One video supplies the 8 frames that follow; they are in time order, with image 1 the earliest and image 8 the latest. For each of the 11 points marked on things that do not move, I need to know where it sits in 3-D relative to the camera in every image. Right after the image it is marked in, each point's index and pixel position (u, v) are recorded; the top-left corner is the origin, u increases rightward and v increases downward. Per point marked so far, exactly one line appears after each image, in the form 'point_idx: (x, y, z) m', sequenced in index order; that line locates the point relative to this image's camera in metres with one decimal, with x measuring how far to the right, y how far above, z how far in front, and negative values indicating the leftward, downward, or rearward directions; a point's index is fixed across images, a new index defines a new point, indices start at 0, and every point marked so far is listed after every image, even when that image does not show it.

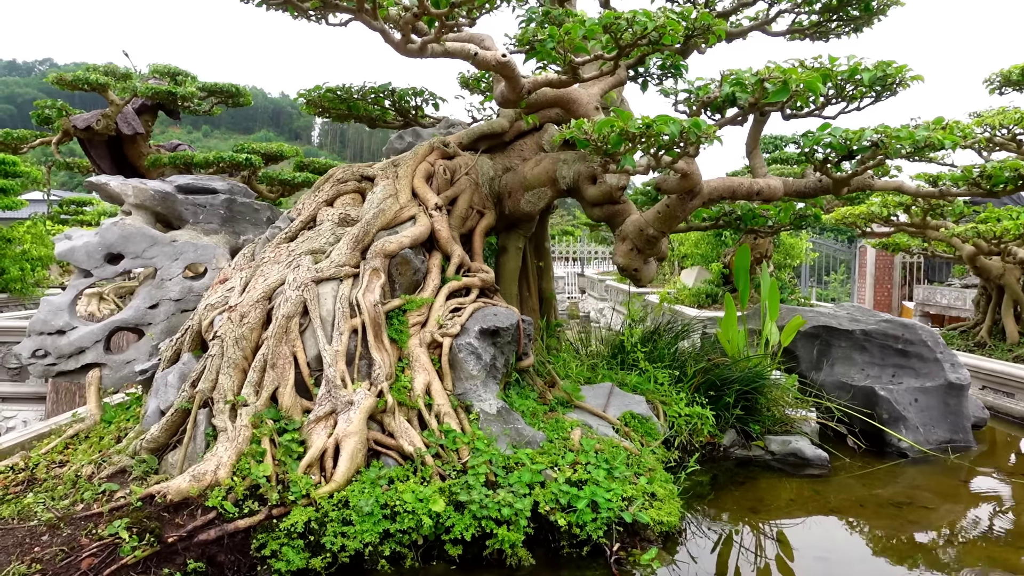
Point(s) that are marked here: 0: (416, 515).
0: (-0.5, -1.2, +3.9) m
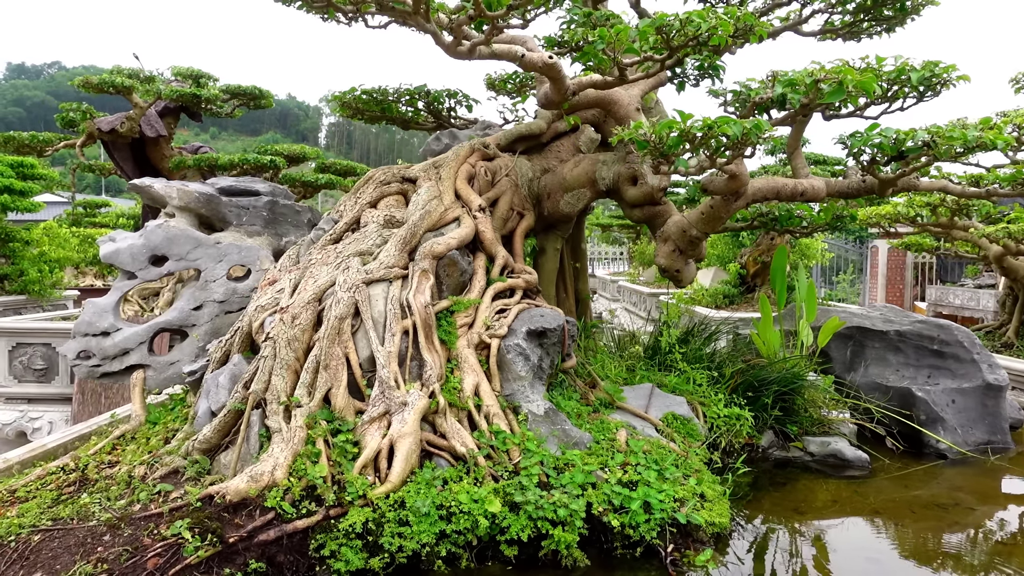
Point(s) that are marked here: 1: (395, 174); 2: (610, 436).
0: (-0.2, -1.2, +3.9) m
1: (-0.9, +0.9, +5.6) m
2: (+0.7, -1.0, +4.9) m
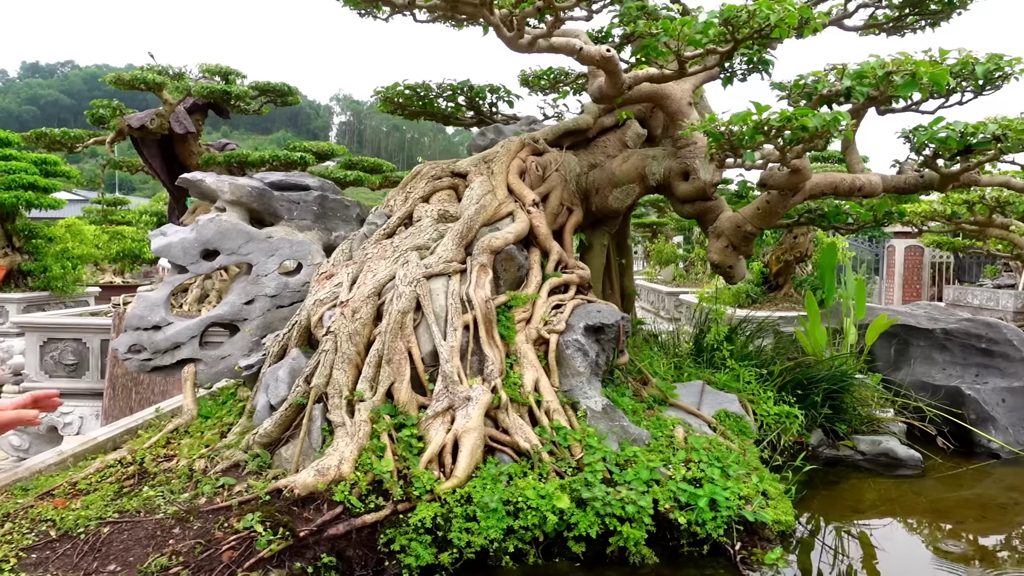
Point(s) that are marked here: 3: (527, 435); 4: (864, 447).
0: (+0.1, -1.2, +3.8) m
1: (-0.5, +0.9, +5.6) m
2: (+1.0, -1.0, +4.8) m
3: (+0.1, -0.9, +4.2) m
4: (+2.9, -1.3, +5.9) m
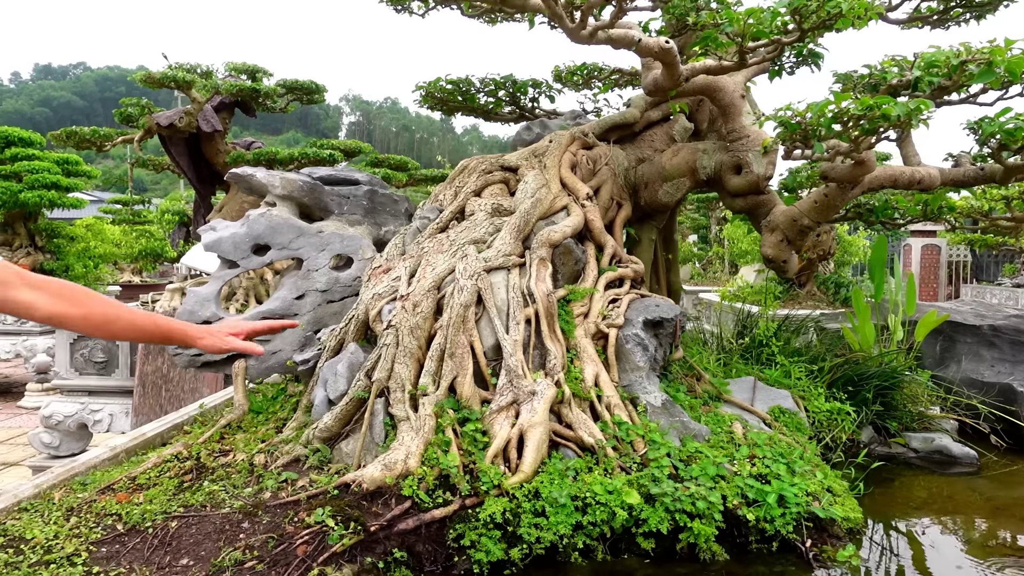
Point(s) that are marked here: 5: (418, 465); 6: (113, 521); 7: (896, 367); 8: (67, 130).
0: (+0.5, -1.1, +3.8) m
1: (-0.1, +1.0, +5.5) m
2: (+1.4, -0.9, +4.8) m
3: (+0.5, -0.8, +4.2) m
4: (+3.3, -1.3, +5.8) m
5: (-0.5, -0.9, +3.9) m
6: (-2.2, -1.3, +3.9) m
7: (+3.3, -0.7, +6.1) m
8: (-7.6, +2.7, +12.2) m
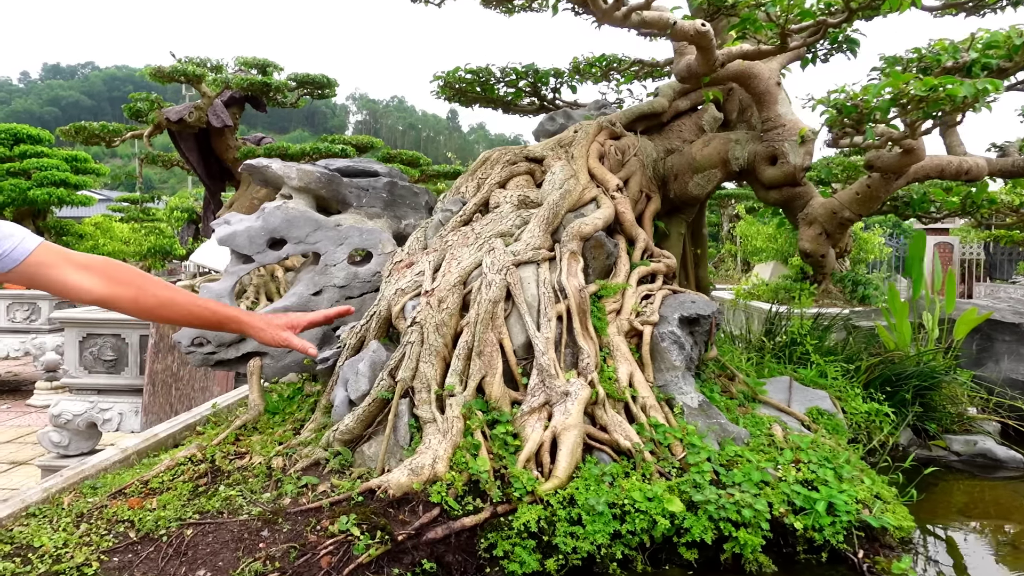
0: (+0.7, -1.1, +3.6) m
1: (+0.1, +1.0, +5.3) m
2: (+1.6, -0.9, +4.5) m
3: (+0.6, -0.8, +3.9) m
4: (+3.5, -1.2, +5.6) m
5: (-0.3, -0.9, +3.6) m
6: (-2.0, -1.2, +3.7) m
7: (+3.5, -0.6, +5.9) m
8: (-7.3, +2.7, +12.1) m
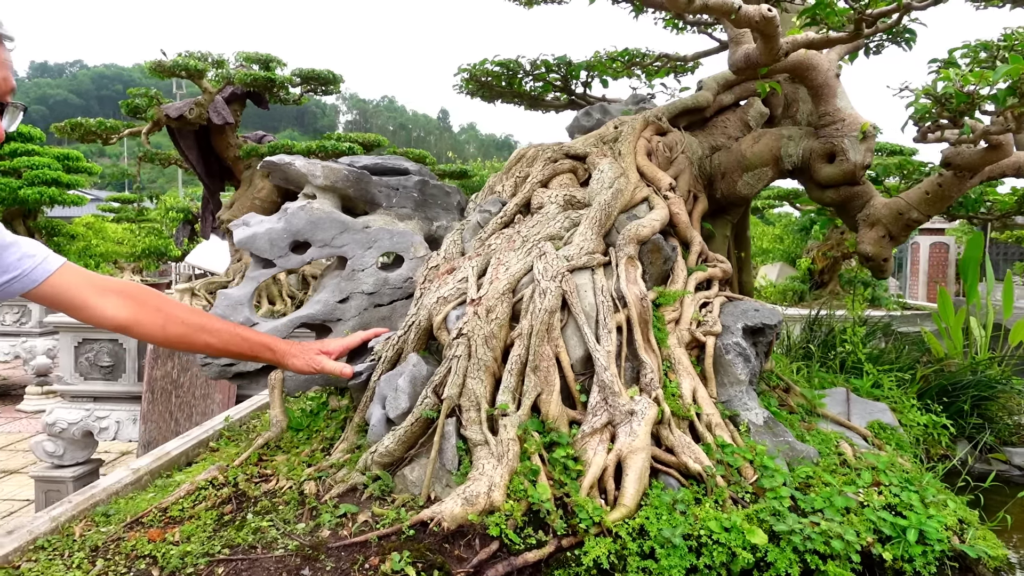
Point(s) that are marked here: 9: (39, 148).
0: (+1.0, -1.2, +3.2) m
1: (+0.3, +0.9, +4.9) m
2: (+1.9, -0.9, +4.2) m
3: (+0.9, -0.8, +3.6) m
4: (+3.7, -1.3, +5.3) m
5: (0.0, -1.0, +3.3) m
6: (-1.7, -1.3, +3.3) m
7: (+3.7, -0.7, +5.6) m
8: (-7.1, +2.7, +11.6) m
9: (-8.6, +2.6, +13.1) m
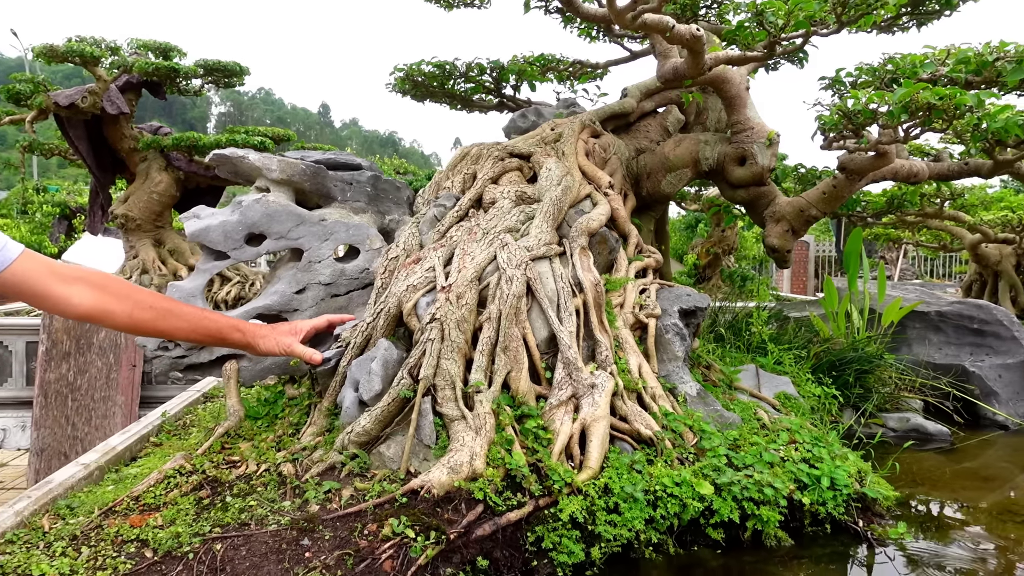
0: (+0.9, -1.1, +3.7) m
1: (0.0, +1.0, +5.3) m
2: (+1.6, -0.9, +4.8) m
3: (+0.8, -0.8, +4.1) m
4: (+3.3, -1.2, +6.2) m
5: (-0.1, -0.9, +3.6) m
6: (-1.8, -1.2, +3.4) m
7: (+3.2, -0.6, +6.5) m
8: (-8.5, +2.7, +10.7) m
9: (-10.2, +2.6, +12.0) m
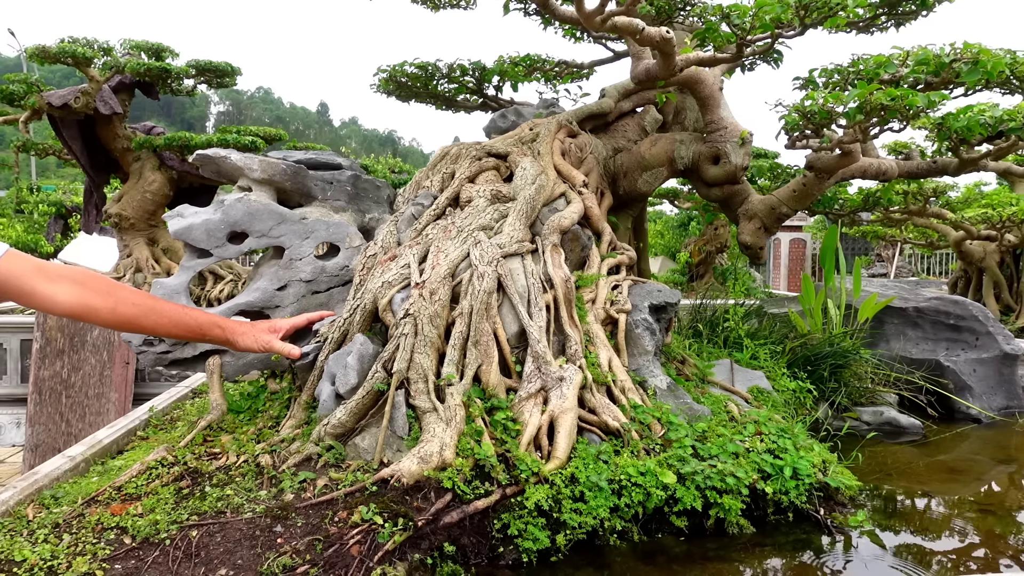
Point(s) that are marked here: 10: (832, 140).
0: (+0.7, -1.1, +3.8) m
1: (-0.2, +1.0, +5.4) m
2: (+1.5, -0.8, +4.9) m
3: (+0.6, -0.7, +4.2) m
4: (+3.1, -1.1, +6.3) m
5: (-0.3, -0.9, +3.7) m
6: (-1.9, -1.2, +3.5) m
7: (+3.1, -0.5, +6.6) m
8: (-8.7, +2.7, +10.8) m
9: (-10.3, +2.6, +12.1) m
10: (+2.4, +1.1, +5.3) m
